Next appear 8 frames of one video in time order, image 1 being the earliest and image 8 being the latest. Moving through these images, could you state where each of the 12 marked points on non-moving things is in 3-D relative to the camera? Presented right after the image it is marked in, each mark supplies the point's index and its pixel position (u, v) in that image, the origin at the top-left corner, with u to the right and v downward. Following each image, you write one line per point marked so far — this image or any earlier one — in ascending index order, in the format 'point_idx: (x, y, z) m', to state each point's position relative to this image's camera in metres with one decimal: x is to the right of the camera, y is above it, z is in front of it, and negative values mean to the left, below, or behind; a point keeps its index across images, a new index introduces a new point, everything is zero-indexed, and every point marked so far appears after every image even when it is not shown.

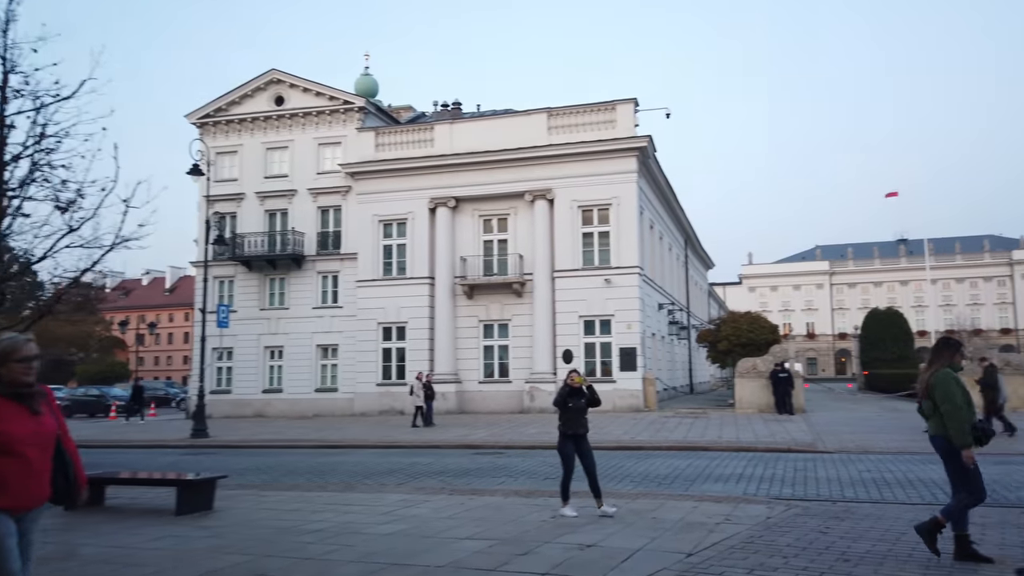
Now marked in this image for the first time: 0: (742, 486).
0: (+3.6, -3.1, +11.6) m
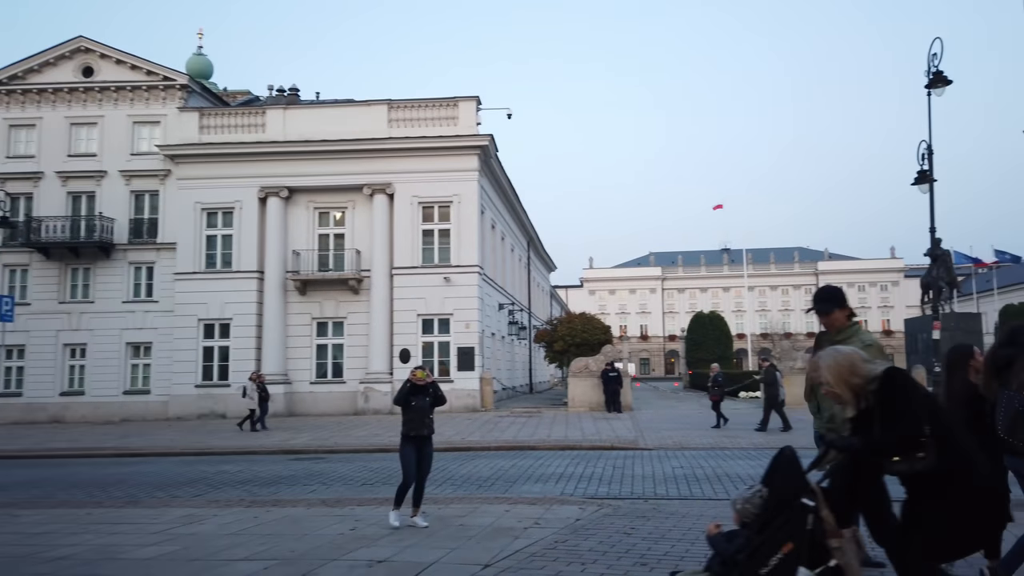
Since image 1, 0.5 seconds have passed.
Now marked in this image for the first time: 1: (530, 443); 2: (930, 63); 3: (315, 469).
0: (+0.8, -3.1, +11.4) m
1: (+0.4, -3.8, +18.4) m
2: (+10.1, +5.4, +18.0) m
3: (-3.9, -3.5, +14.4) m
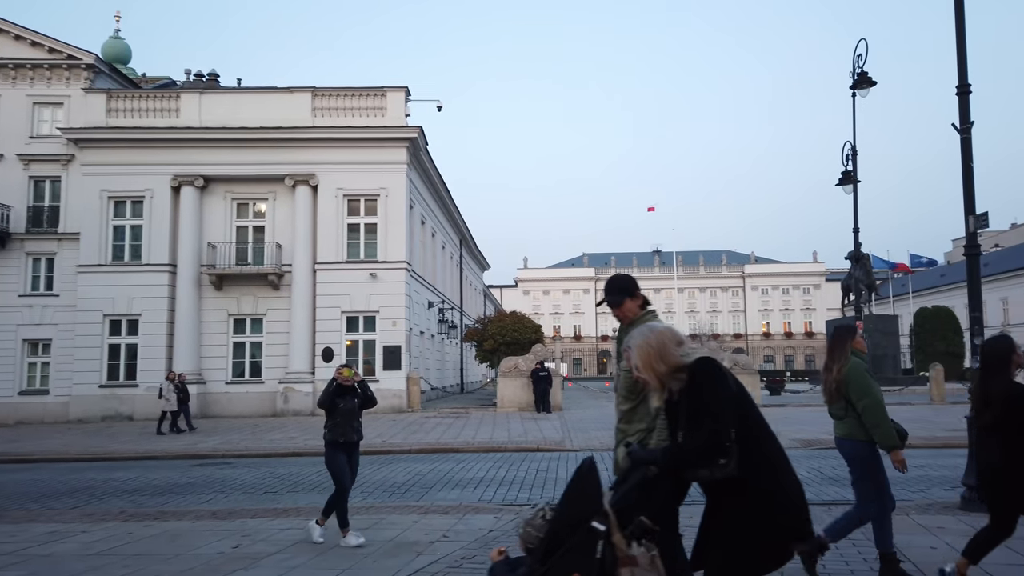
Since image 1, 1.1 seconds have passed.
0: (-0.5, -3.0, +10.8) m
1: (-1.4, -3.7, +17.7) m
2: (+8.4, +5.4, +18.1) m
3: (-5.3, -3.4, +13.3) m
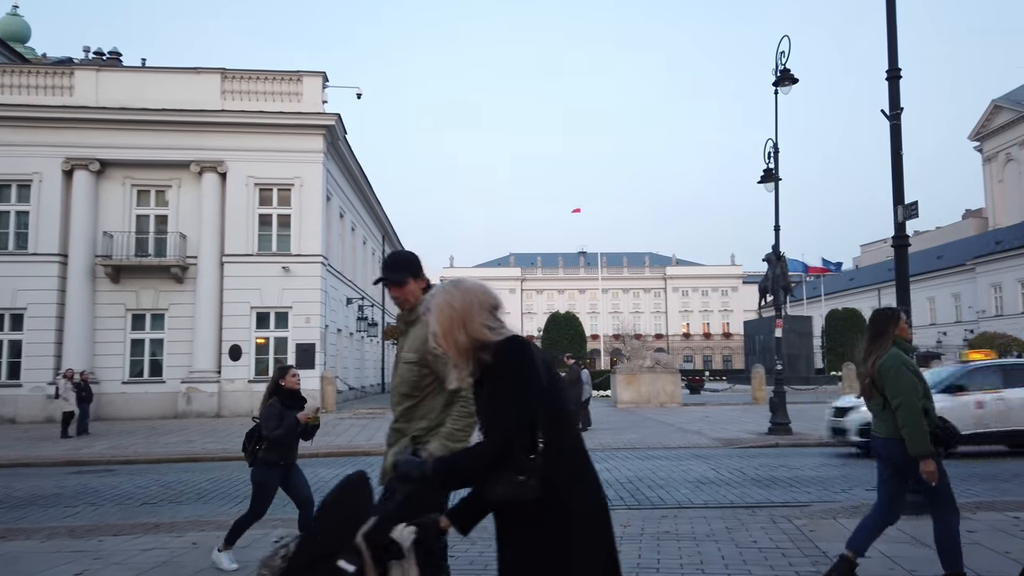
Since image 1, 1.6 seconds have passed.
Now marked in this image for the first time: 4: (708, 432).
0: (-1.7, -2.8, +9.9) m
1: (-3.3, -3.6, +16.6) m
2: (+6.5, +5.5, +18.1) m
3: (-6.8, -3.2, +12.0) m
4: (+4.7, -3.5, +18.0) m
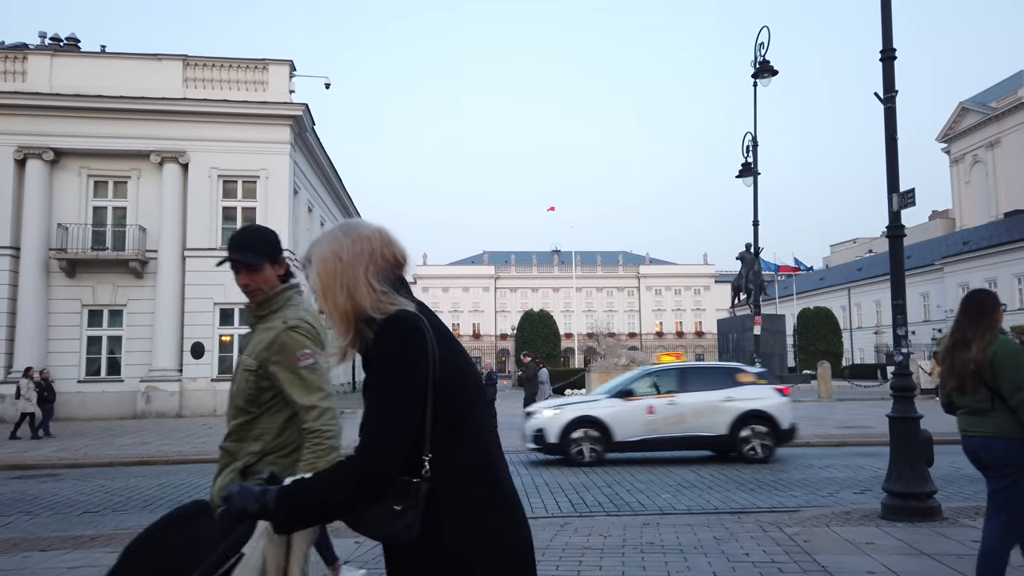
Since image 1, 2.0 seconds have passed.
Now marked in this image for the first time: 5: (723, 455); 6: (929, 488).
0: (-2.0, -2.7, +9.2) m
1: (-3.9, -3.5, +15.9) m
2: (+5.9, +5.6, +17.7) m
3: (-7.2, -3.0, +11.1) m
4: (+4.1, -3.4, +17.5) m
5: (+3.8, -3.0, +13.2) m
6: (+4.1, -2.0, +7.3) m
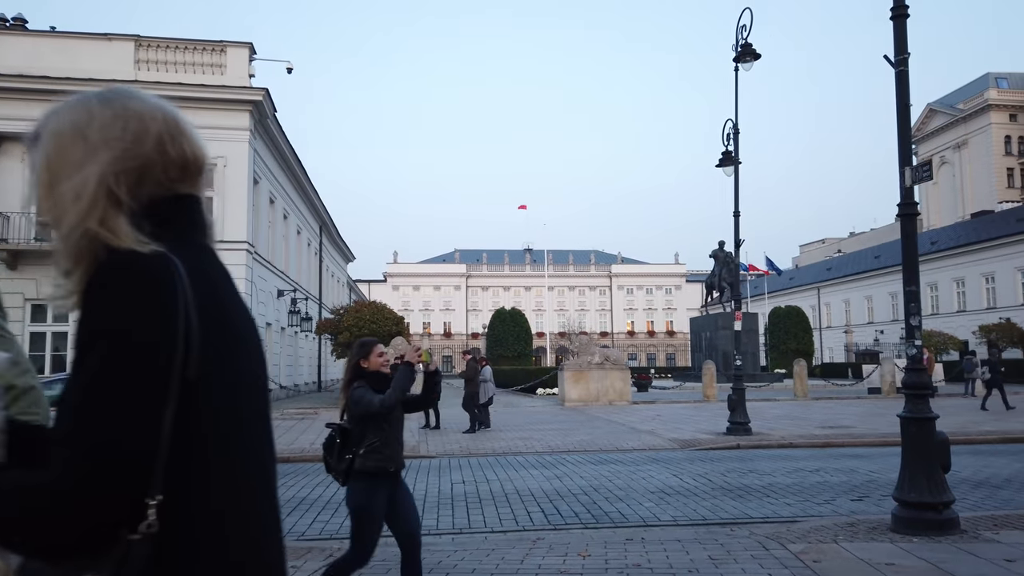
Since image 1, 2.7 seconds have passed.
0: (-2.4, -2.6, +8.2) m
1: (-4.6, -3.3, +14.8) m
2: (+5.2, +5.7, +16.9) m
3: (-7.7, -2.9, +9.9) m
4: (+3.4, -3.3, +16.7) m
5: (+3.2, -2.8, +12.4) m
6: (+3.8, -1.8, +6.5) m
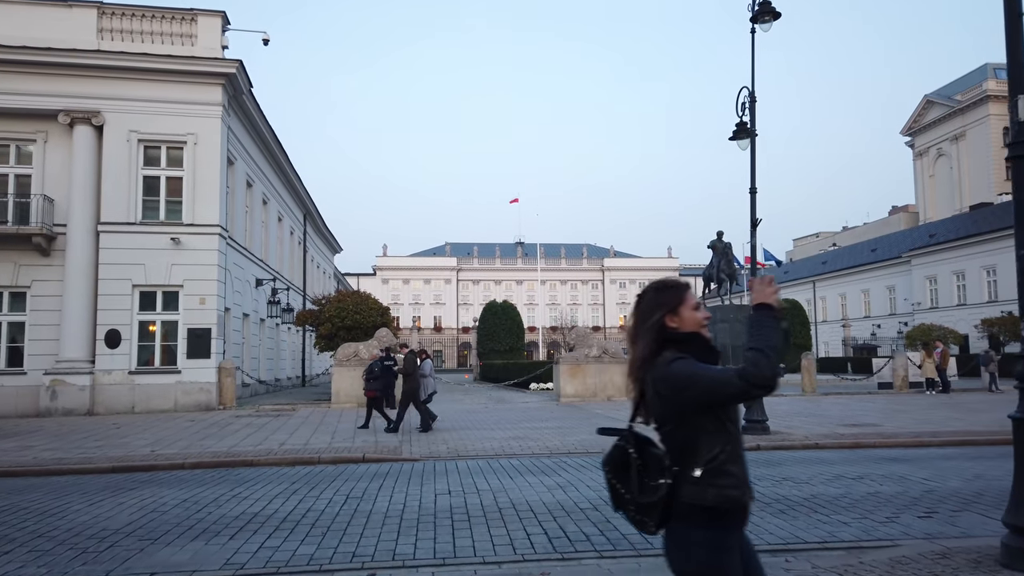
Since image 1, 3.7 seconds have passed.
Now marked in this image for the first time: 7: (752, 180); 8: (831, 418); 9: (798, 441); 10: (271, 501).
0: (-2.4, -2.3, +6.6) m
1: (-4.7, -3.0, +13.2) m
2: (+5.1, +6.0, +15.4) m
3: (-7.7, -2.6, +8.2) m
4: (+3.2, -2.9, +15.2) m
5: (+3.1, -2.5, +10.9) m
6: (+3.8, -1.6, +5.0) m
7: (+4.9, +2.2, +15.1) m
8: (+7.3, -3.0, +17.0) m
9: (+5.1, -2.7, +13.2) m
10: (-2.8, -2.5, +8.6) m
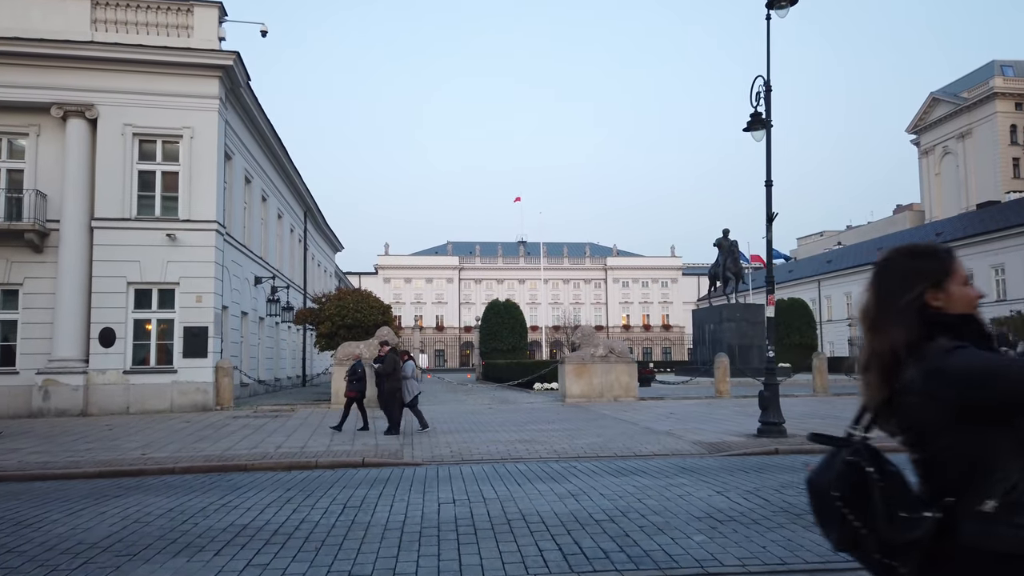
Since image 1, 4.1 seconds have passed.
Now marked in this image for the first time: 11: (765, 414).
0: (-2.4, -2.2, +6.0) m
1: (-4.6, -2.9, +12.6) m
2: (+5.2, +6.1, +14.8) m
3: (-7.6, -2.5, +7.6) m
4: (+3.4, -2.9, +14.6) m
5: (+3.2, -2.5, +10.3) m
6: (+3.9, -1.5, +4.4) m
7: (+5.0, +2.3, +14.5) m
8: (+7.4, -2.9, +16.4) m
9: (+5.2, -2.7, +12.7) m
10: (-2.7, -2.4, +8.0) m
11: (+4.8, -2.4, +14.0) m
